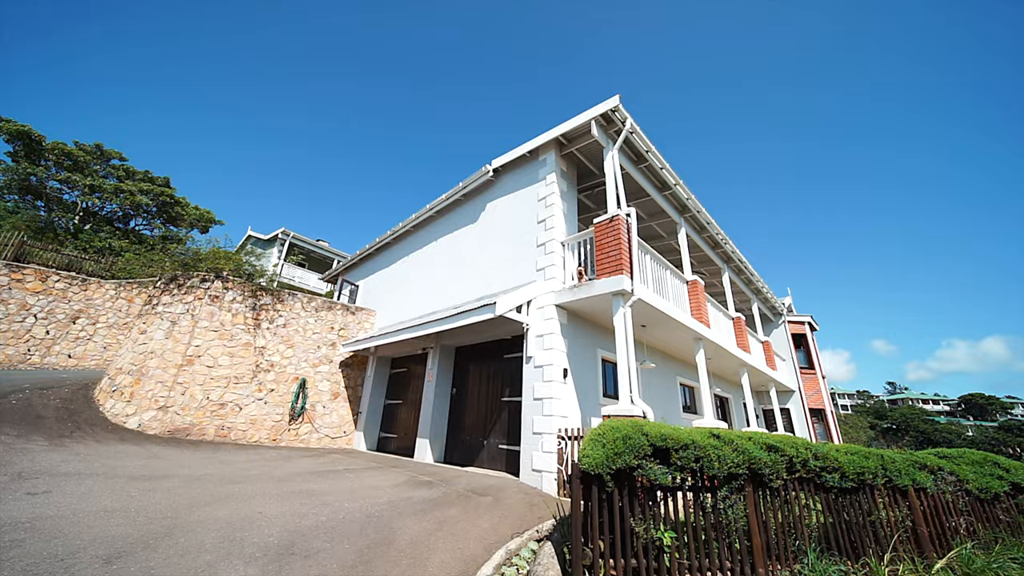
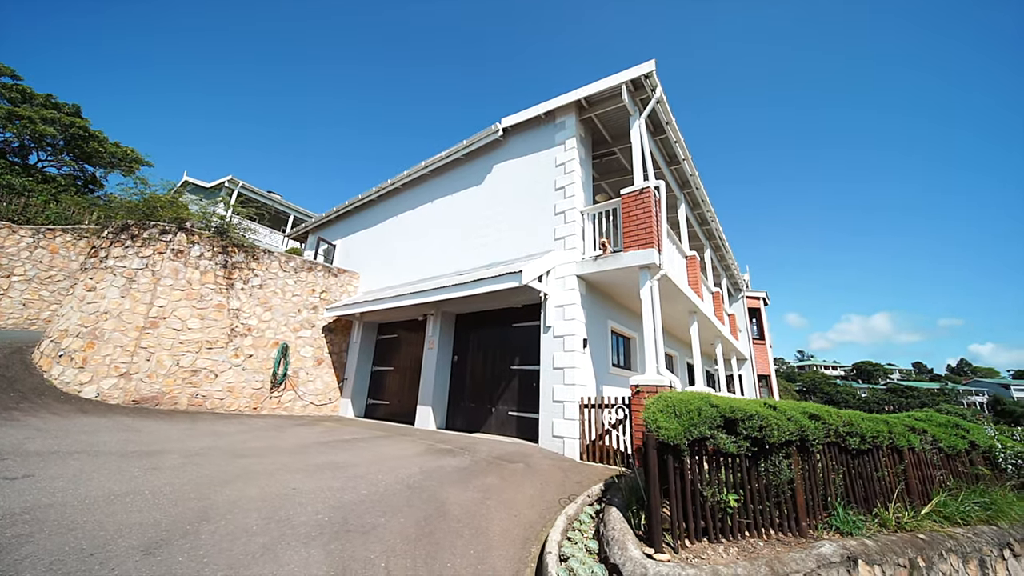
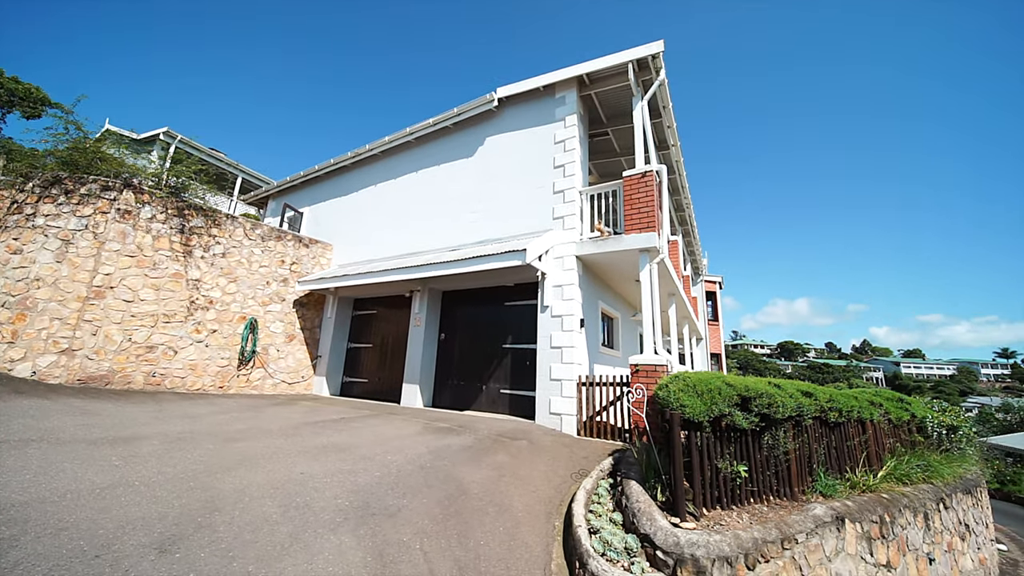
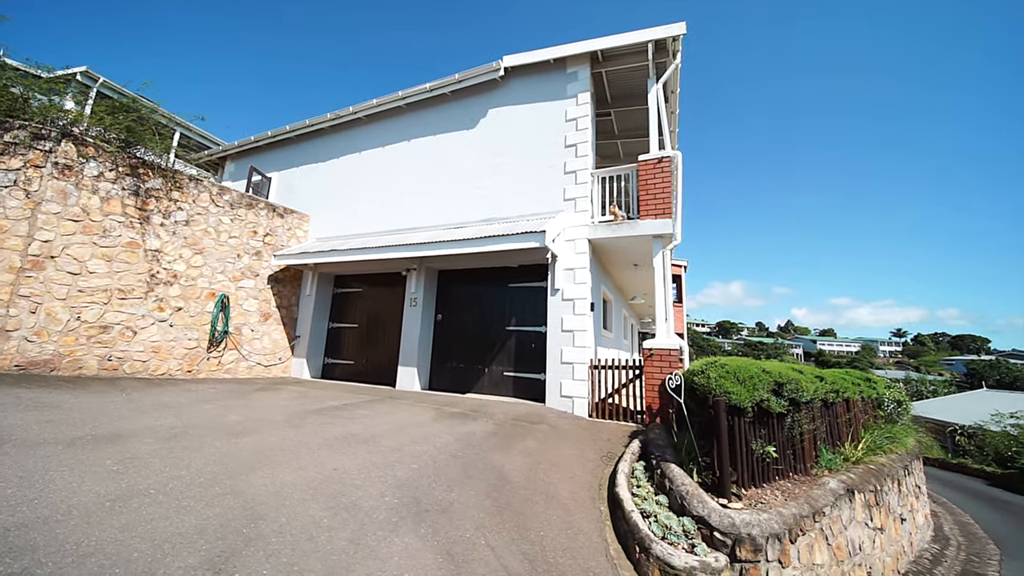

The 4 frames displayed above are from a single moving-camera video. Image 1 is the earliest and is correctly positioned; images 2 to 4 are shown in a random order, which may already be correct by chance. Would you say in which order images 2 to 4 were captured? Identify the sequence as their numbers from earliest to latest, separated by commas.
2, 3, 4
